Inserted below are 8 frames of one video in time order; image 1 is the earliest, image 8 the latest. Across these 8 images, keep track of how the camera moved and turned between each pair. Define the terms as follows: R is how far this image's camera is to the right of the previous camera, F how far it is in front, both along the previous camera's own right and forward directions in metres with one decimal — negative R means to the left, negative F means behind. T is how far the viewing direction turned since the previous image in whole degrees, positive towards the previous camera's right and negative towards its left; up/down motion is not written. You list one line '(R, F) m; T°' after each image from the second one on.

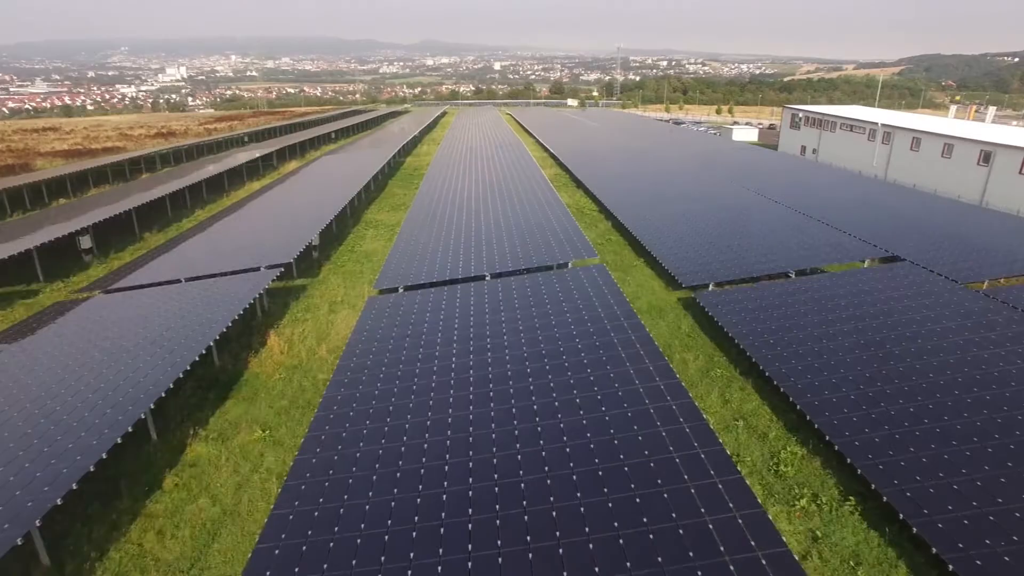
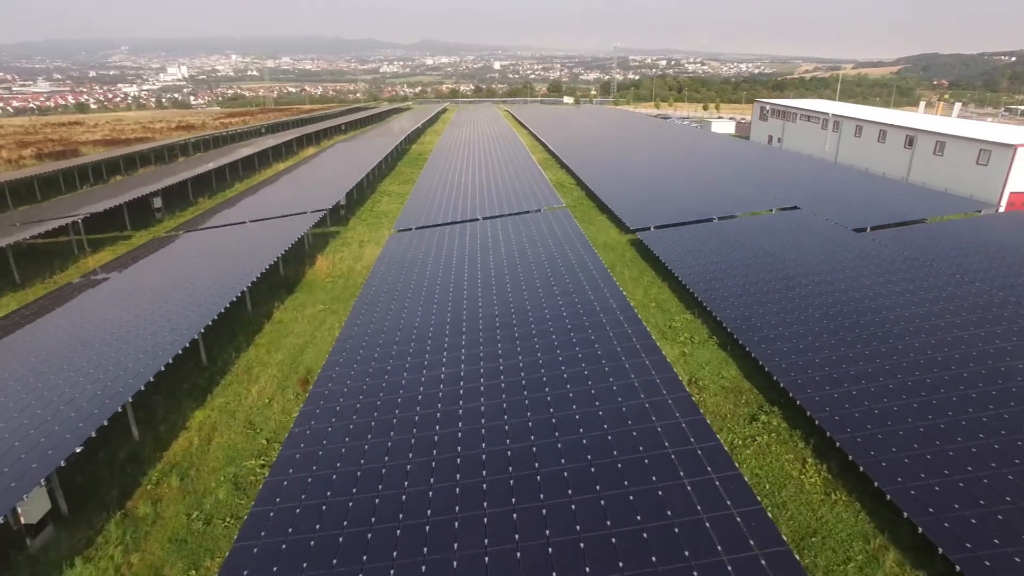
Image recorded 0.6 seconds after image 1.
(+0.1, -0.6) m; 0°
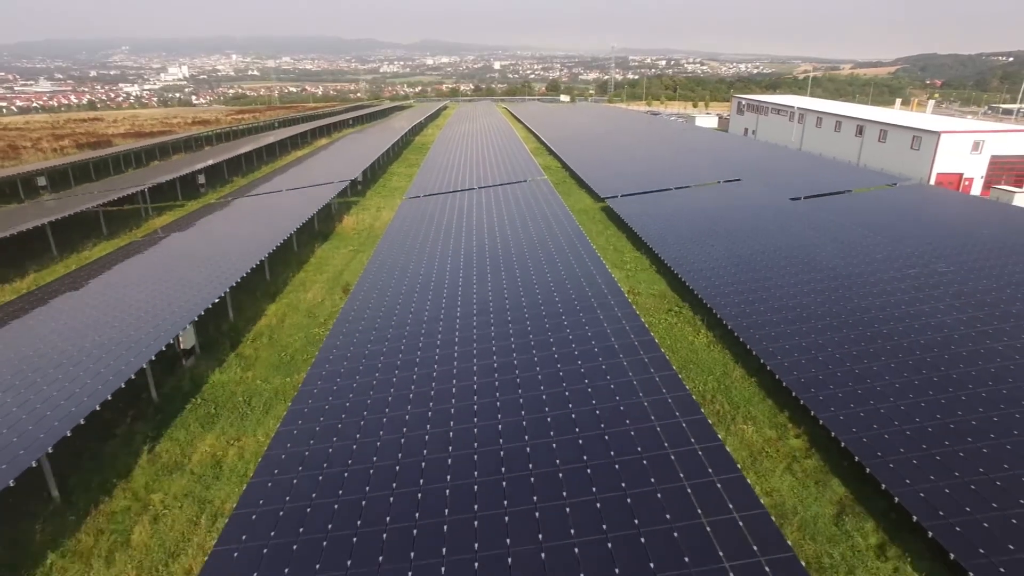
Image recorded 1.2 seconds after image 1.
(0.0, -0.5) m; 0°
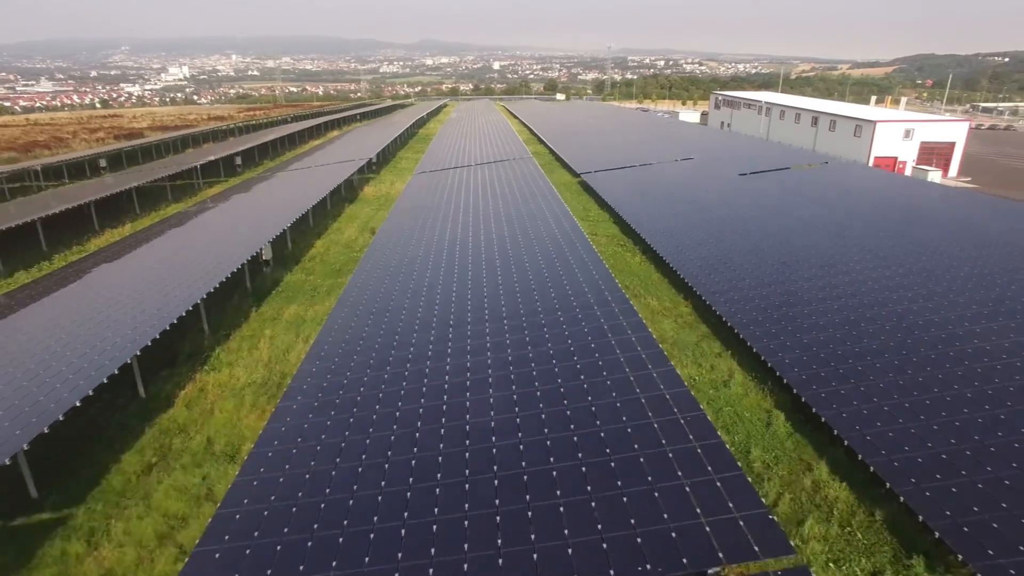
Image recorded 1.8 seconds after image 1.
(+0.1, -0.6) m; 0°
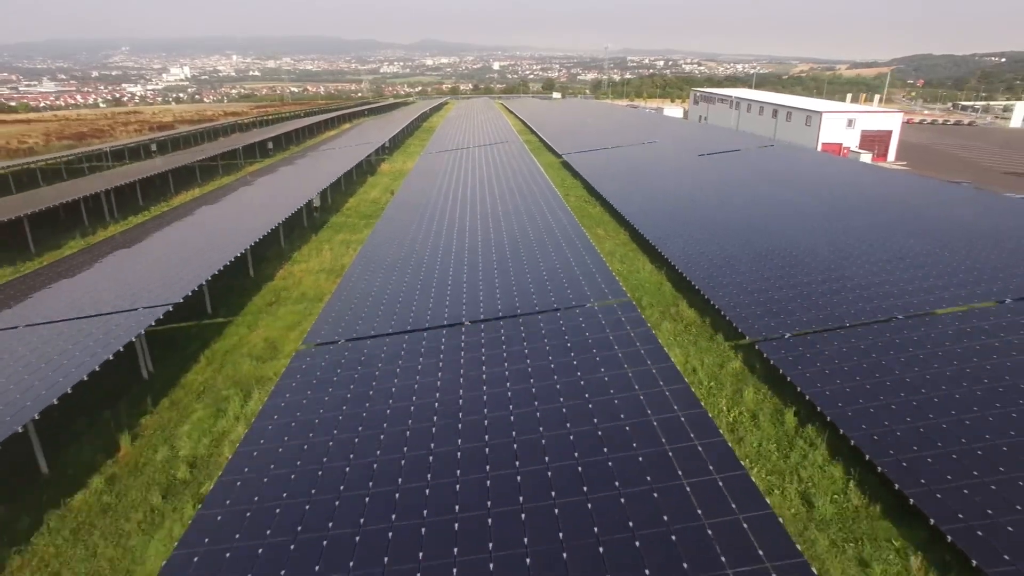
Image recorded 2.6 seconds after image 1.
(+0.1, -0.6) m; 0°
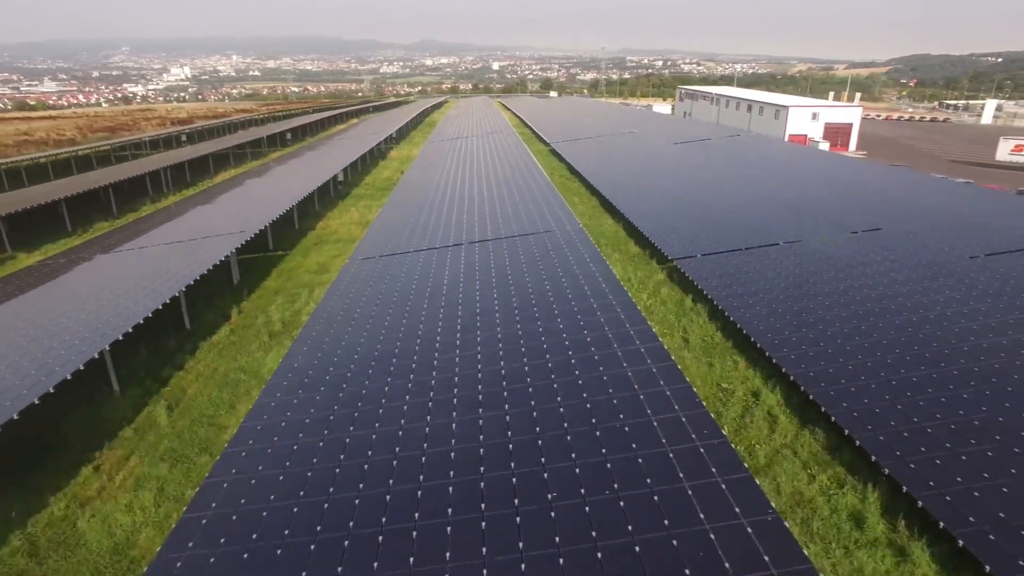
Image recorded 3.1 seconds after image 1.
(0.0, -0.5) m; 0°
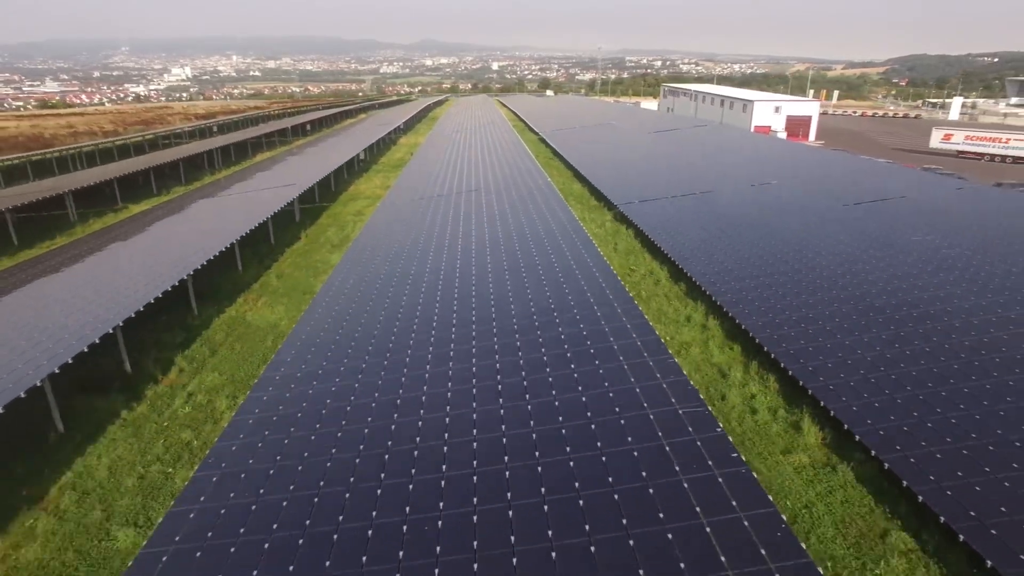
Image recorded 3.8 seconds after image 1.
(+0.1, -0.6) m; 0°
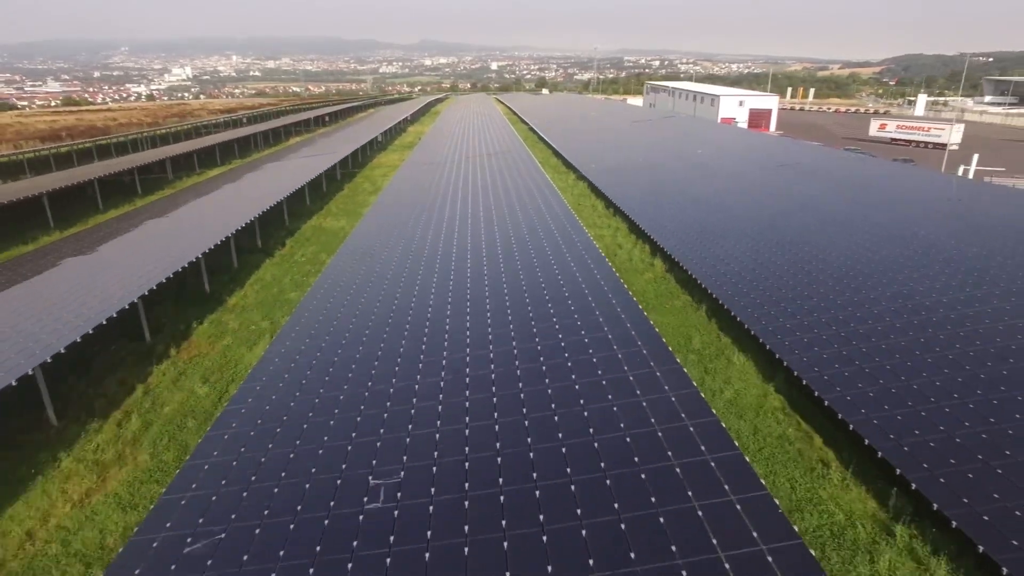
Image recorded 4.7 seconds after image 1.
(+0.1, -0.8) m; 0°
